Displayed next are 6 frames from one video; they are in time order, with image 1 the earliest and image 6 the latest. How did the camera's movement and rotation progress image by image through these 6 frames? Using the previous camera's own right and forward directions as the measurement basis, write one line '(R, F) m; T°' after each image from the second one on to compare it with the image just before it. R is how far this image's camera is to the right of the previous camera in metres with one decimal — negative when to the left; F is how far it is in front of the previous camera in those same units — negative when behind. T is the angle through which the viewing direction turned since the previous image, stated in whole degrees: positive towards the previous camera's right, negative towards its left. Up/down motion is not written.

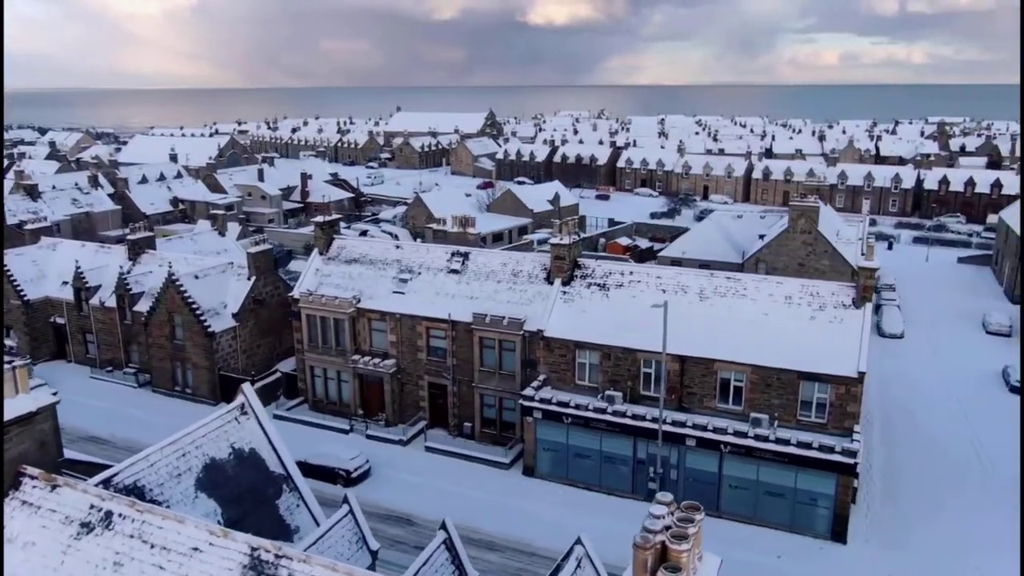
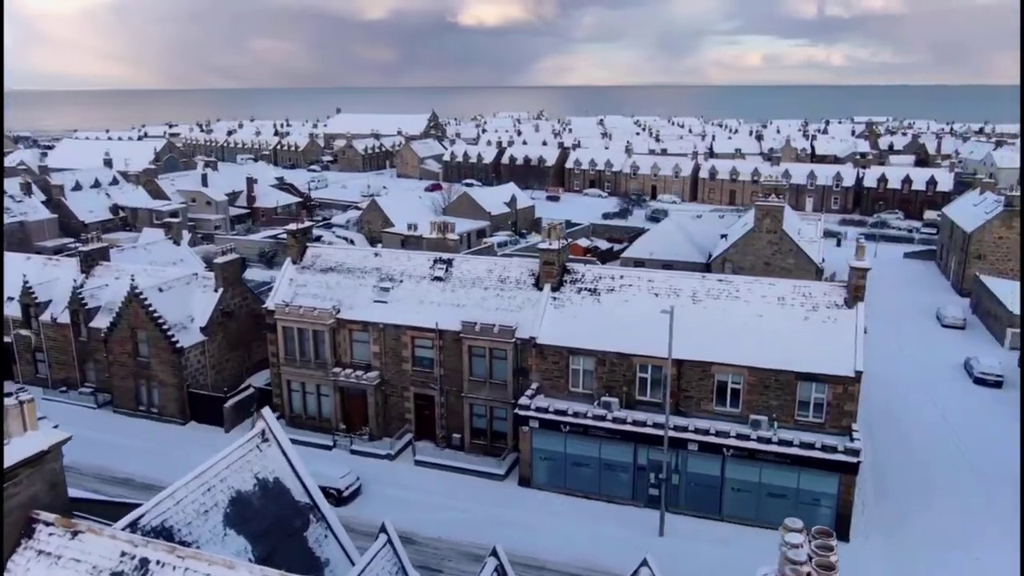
(-2.2, +0.8) m; +5°
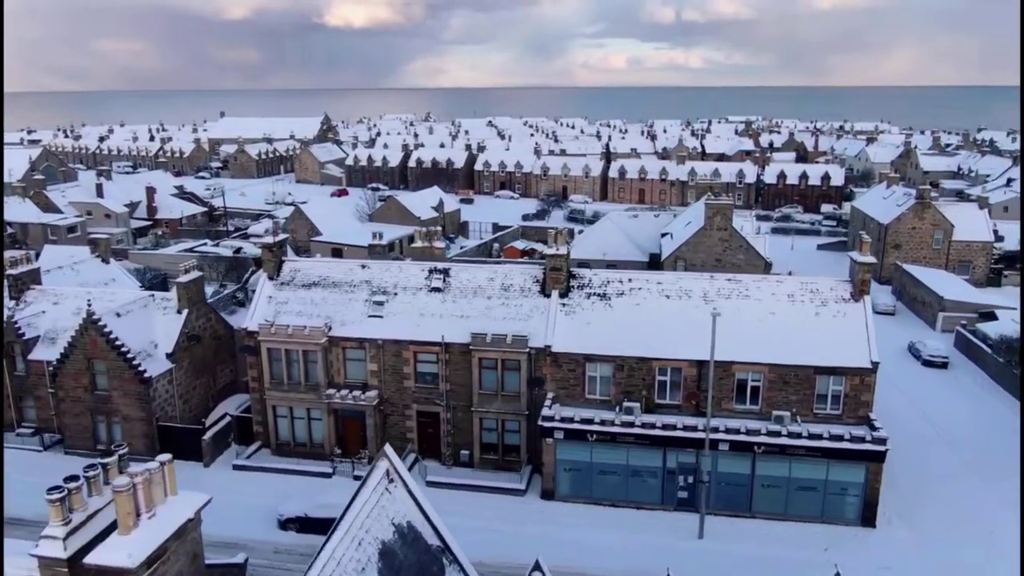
(-5.2, +1.4) m; +9°
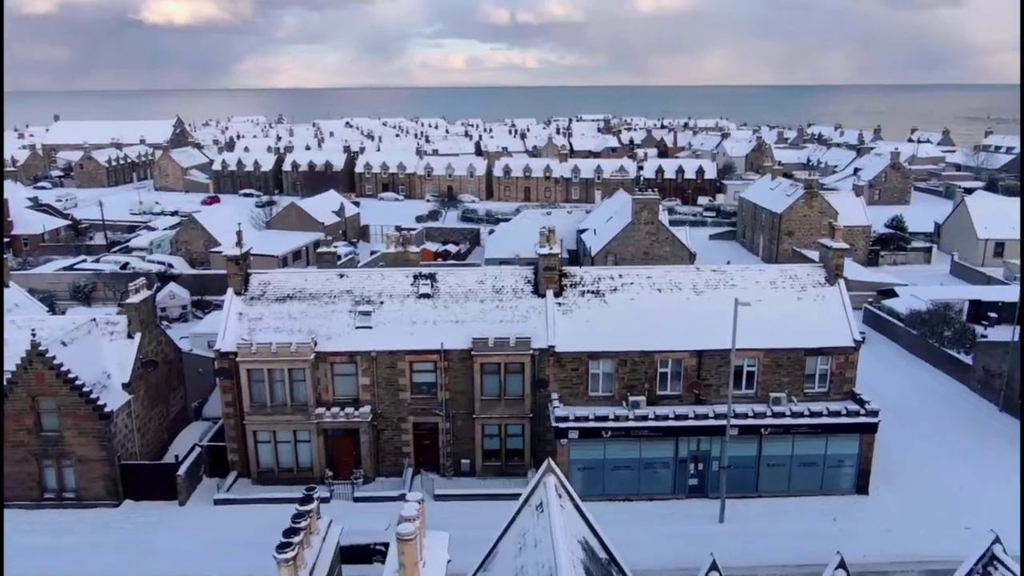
(-5.8, +1.1) m; +11°
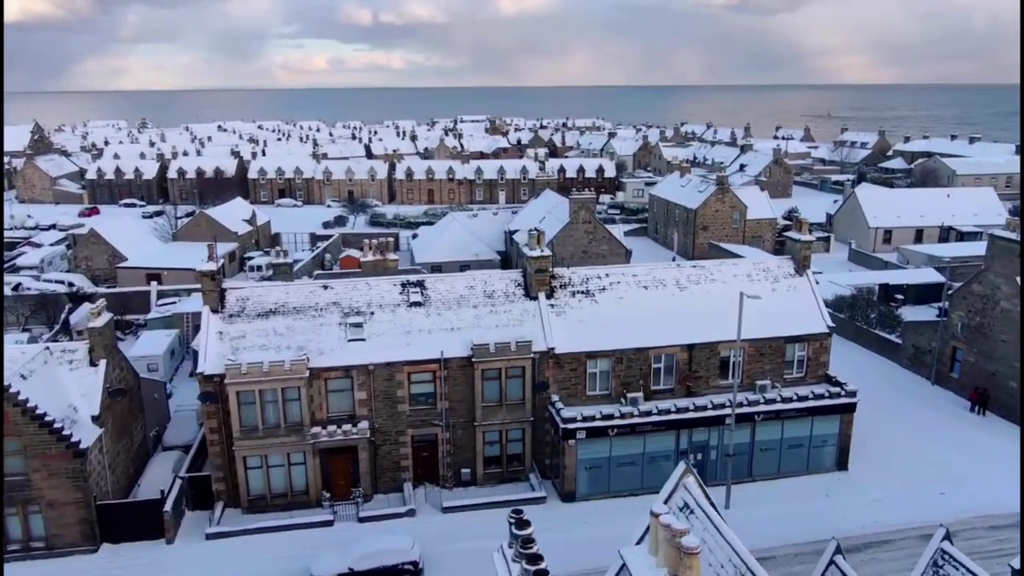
(-4.7, +0.6) m; +9°
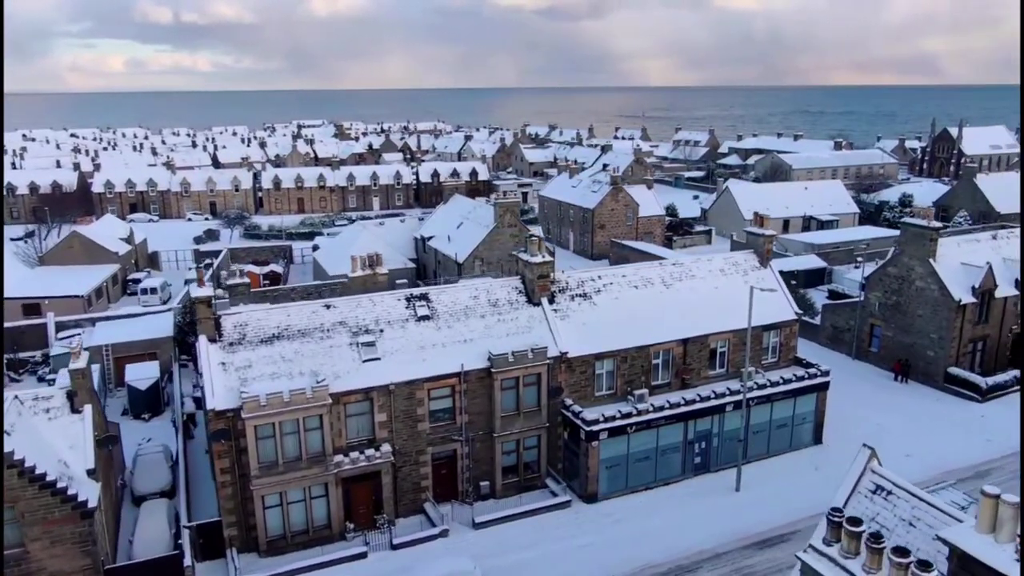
(-6.8, +0.9) m; +12°
